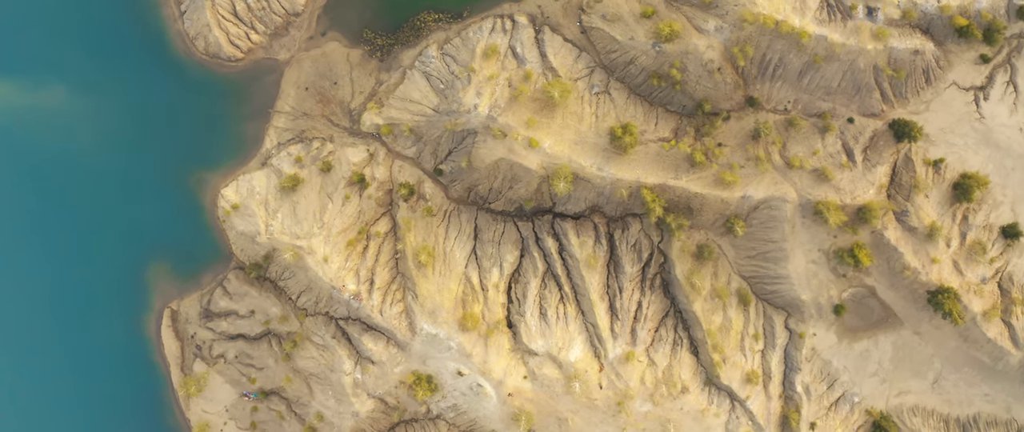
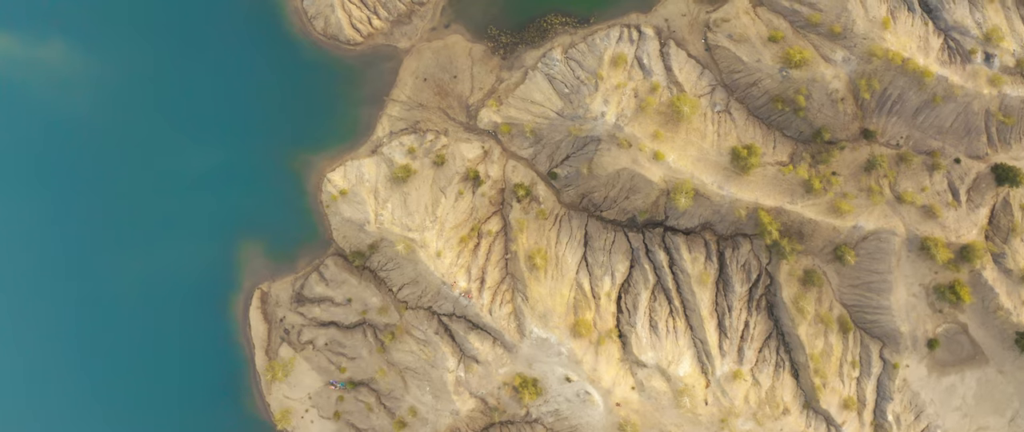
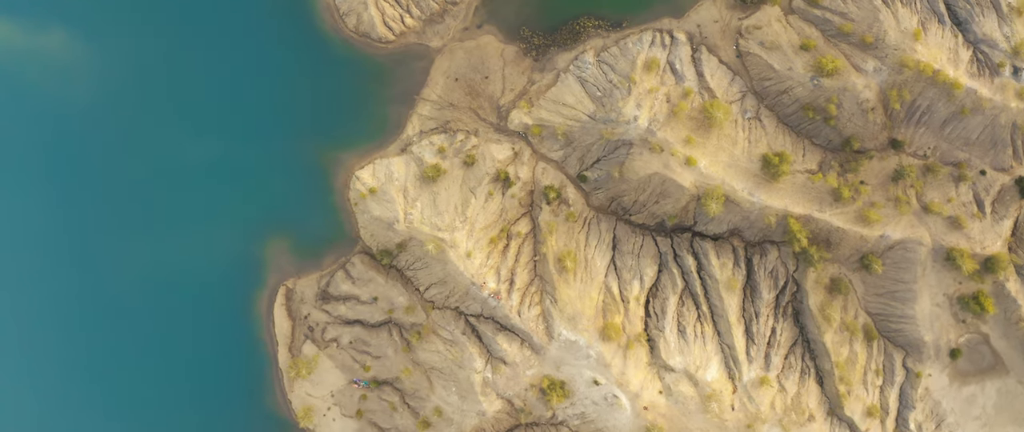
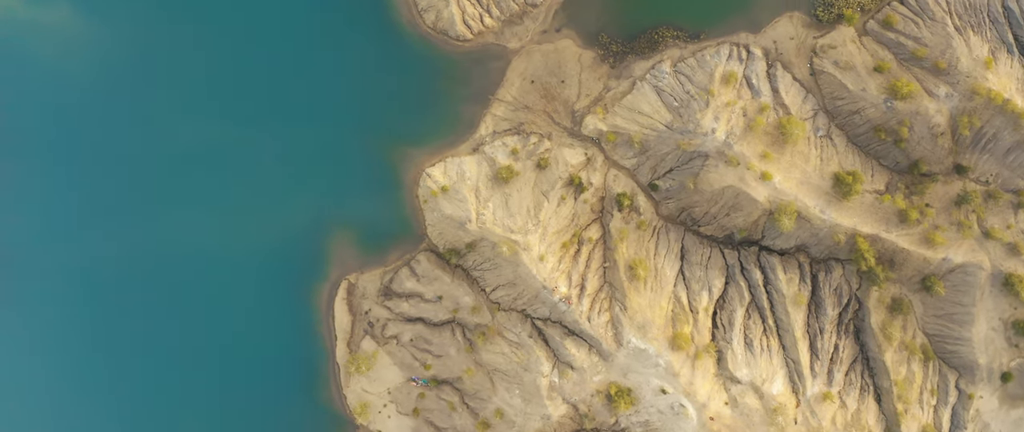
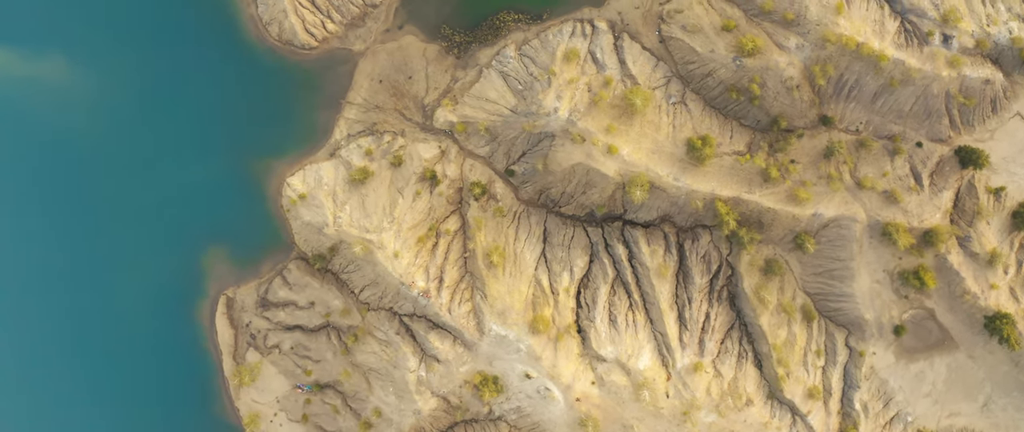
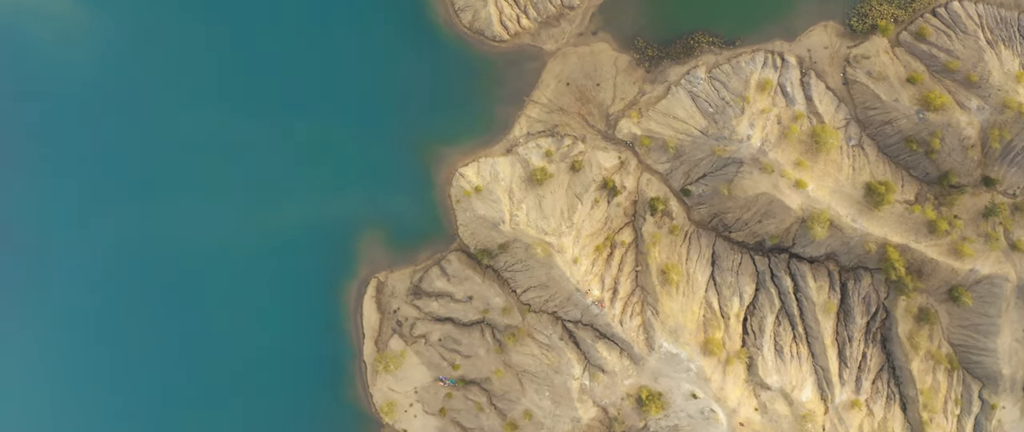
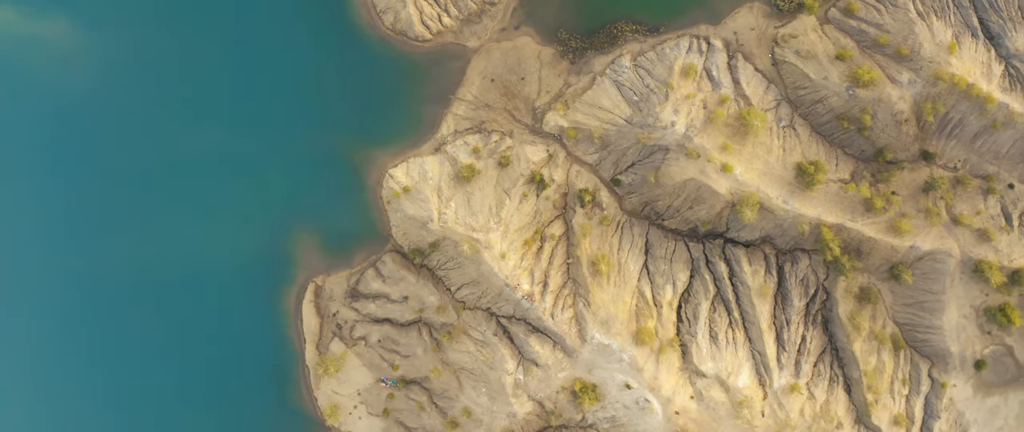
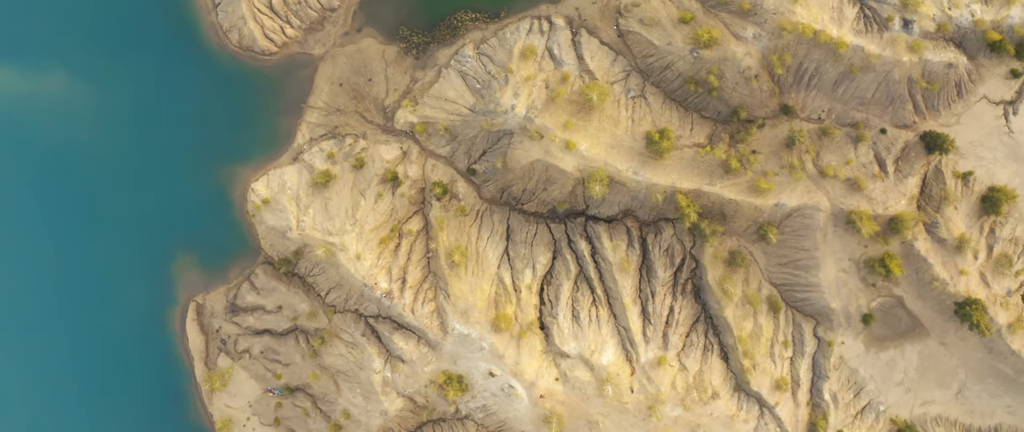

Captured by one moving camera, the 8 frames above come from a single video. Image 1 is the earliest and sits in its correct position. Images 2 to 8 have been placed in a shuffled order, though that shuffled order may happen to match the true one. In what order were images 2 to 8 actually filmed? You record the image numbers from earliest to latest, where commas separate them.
8, 5, 2, 3, 7, 4, 6
